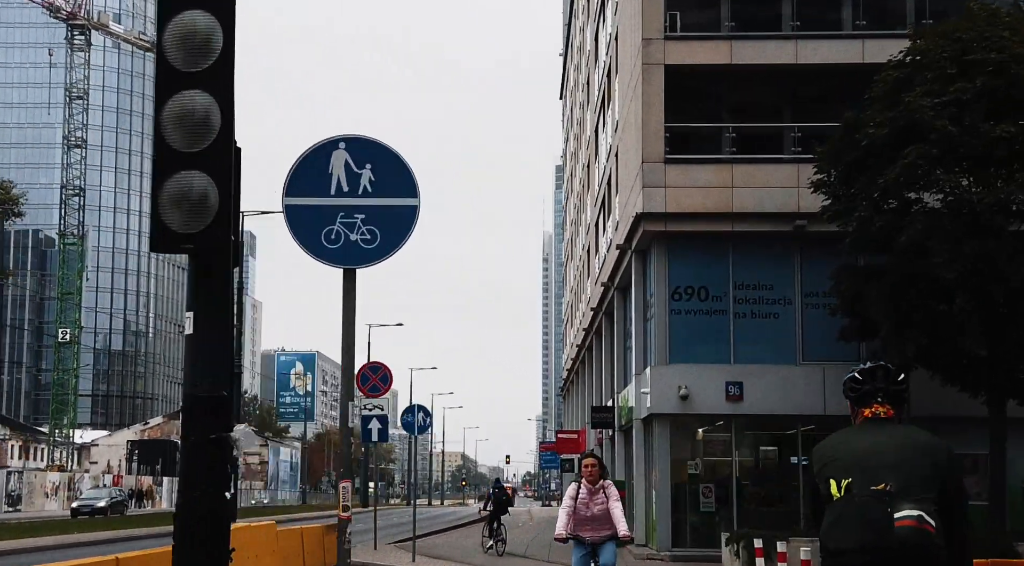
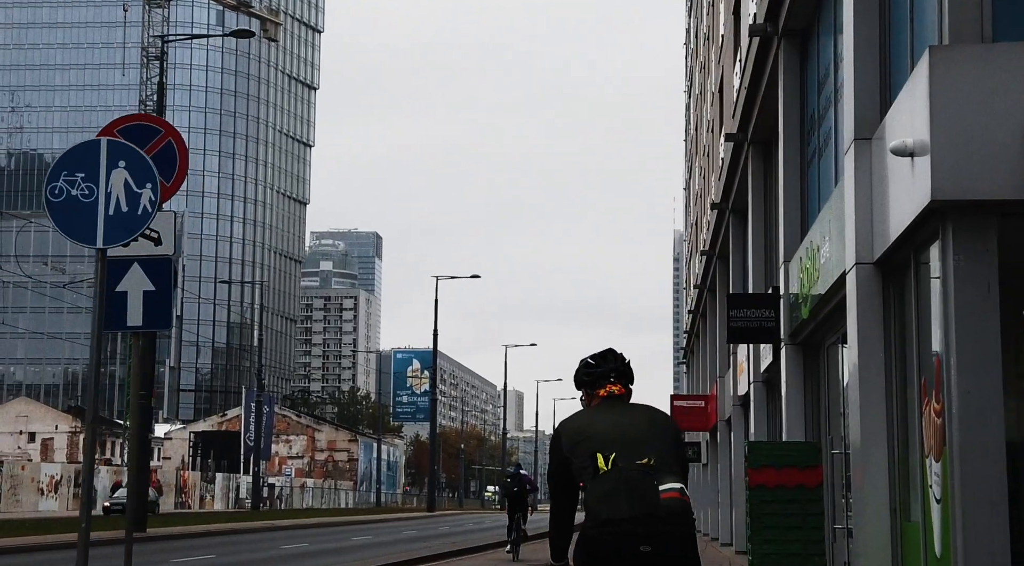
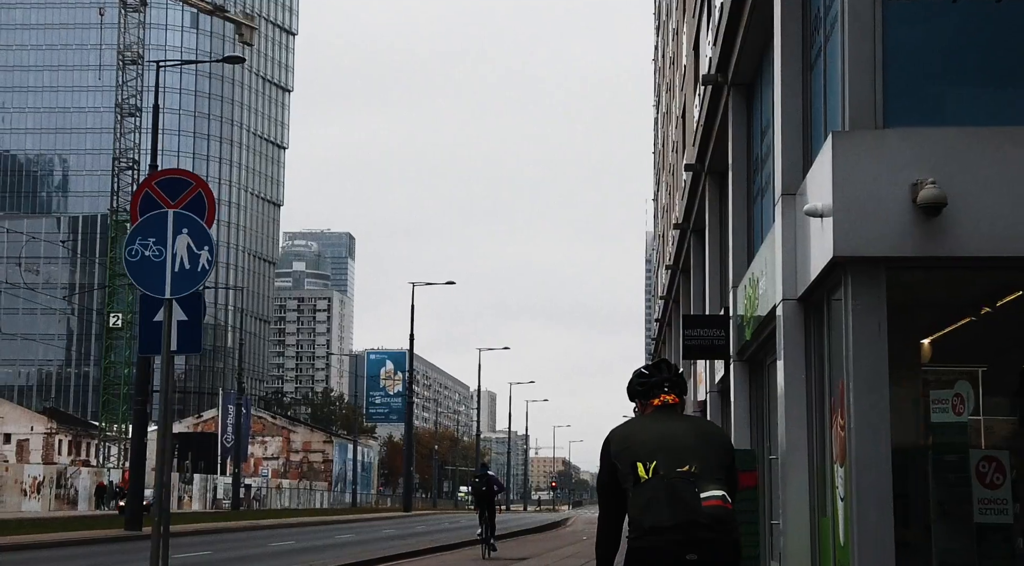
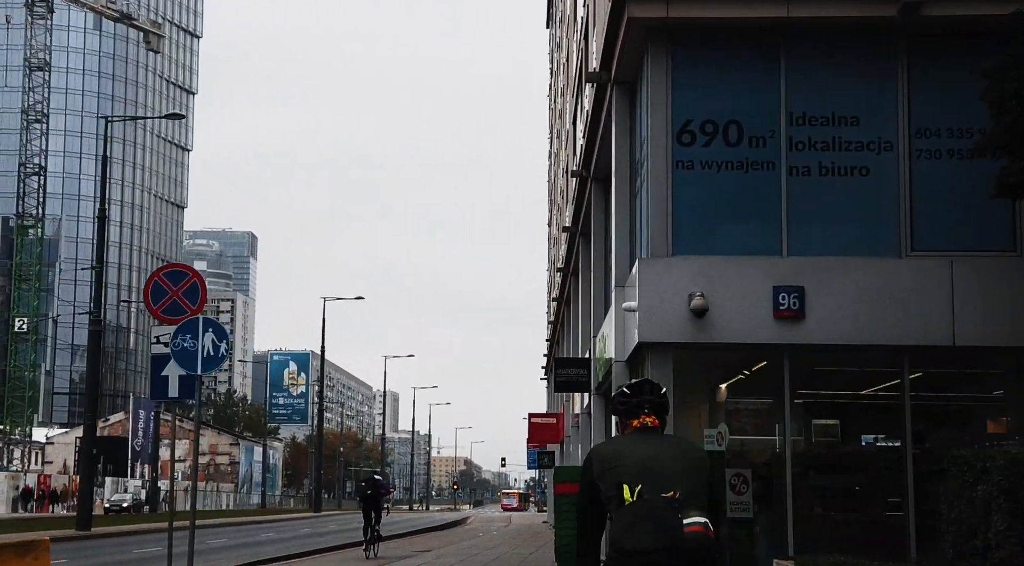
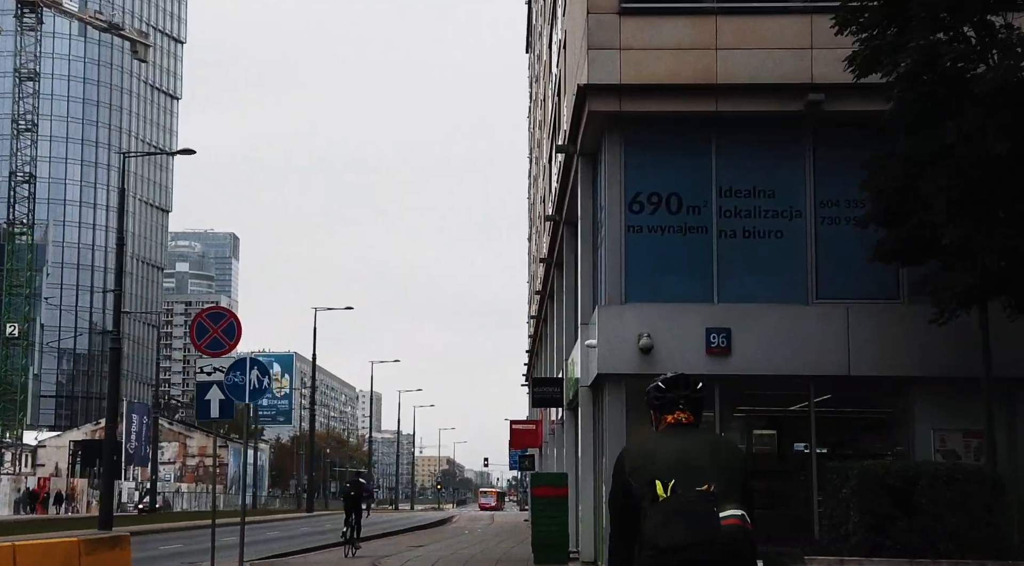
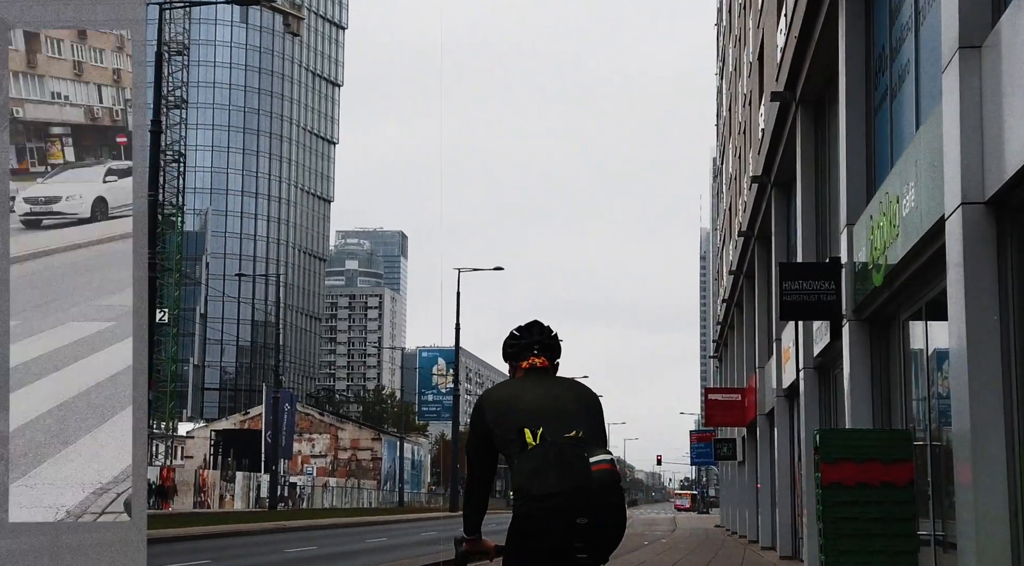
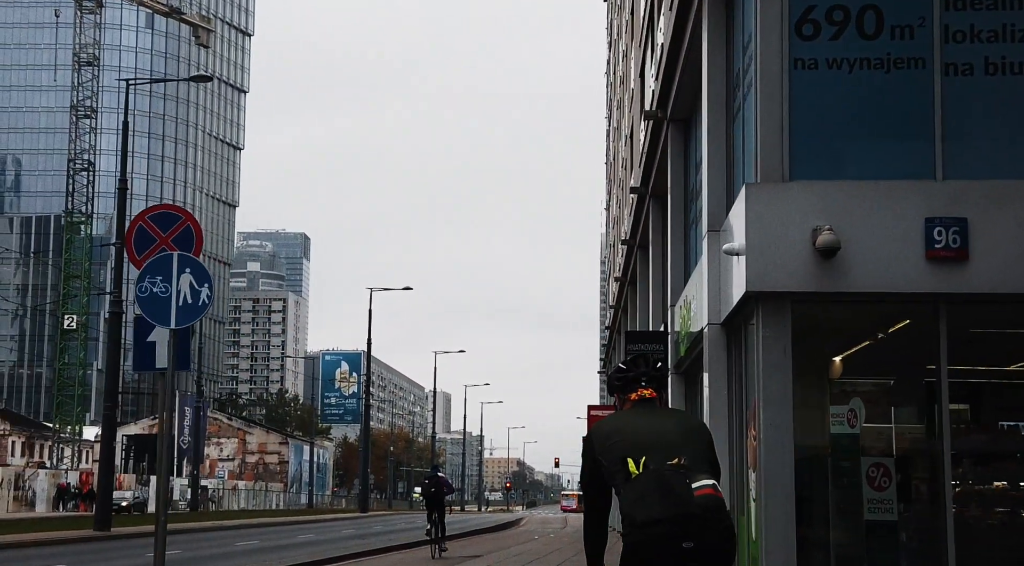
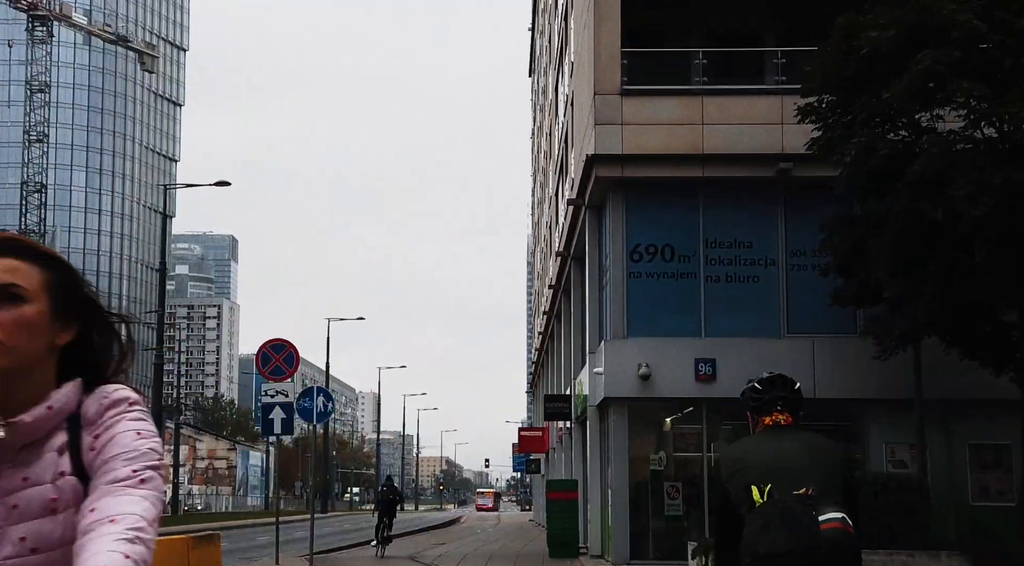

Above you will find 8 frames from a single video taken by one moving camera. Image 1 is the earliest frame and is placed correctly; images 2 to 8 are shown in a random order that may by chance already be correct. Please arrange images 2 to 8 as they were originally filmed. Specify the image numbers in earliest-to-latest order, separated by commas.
8, 5, 4, 7, 3, 2, 6
